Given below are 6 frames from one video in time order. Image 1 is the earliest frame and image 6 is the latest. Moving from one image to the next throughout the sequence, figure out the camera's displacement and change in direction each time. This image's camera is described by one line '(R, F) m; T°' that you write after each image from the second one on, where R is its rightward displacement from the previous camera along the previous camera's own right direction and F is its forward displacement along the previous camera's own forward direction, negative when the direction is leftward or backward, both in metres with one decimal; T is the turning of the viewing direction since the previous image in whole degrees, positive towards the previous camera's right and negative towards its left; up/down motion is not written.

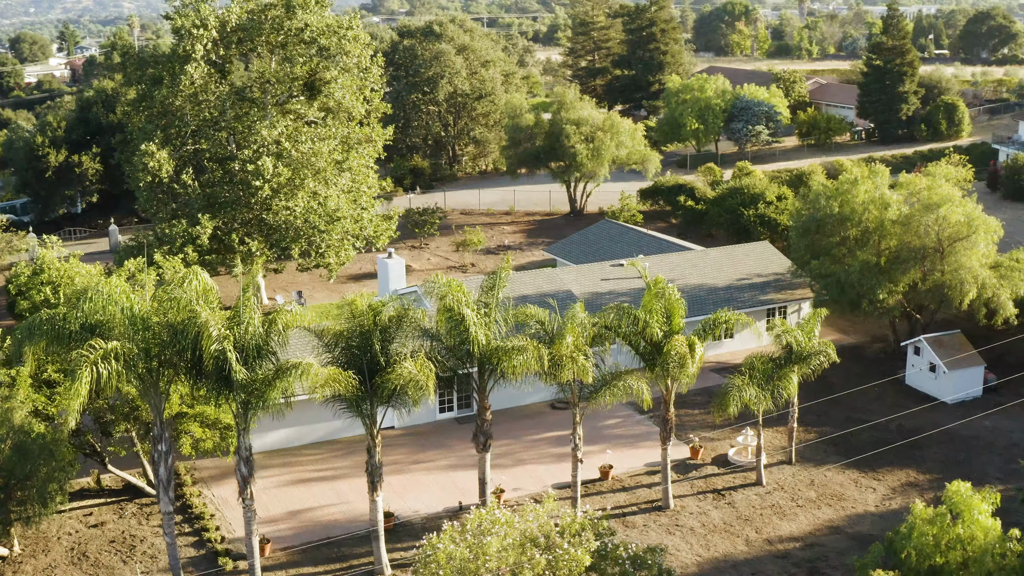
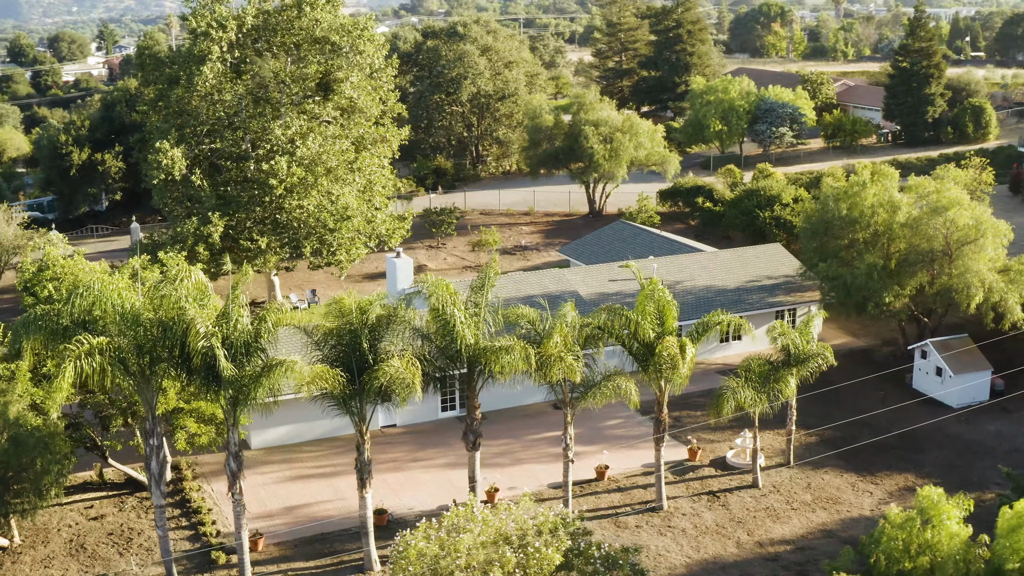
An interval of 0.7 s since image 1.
(+0.7, -0.1) m; -2°
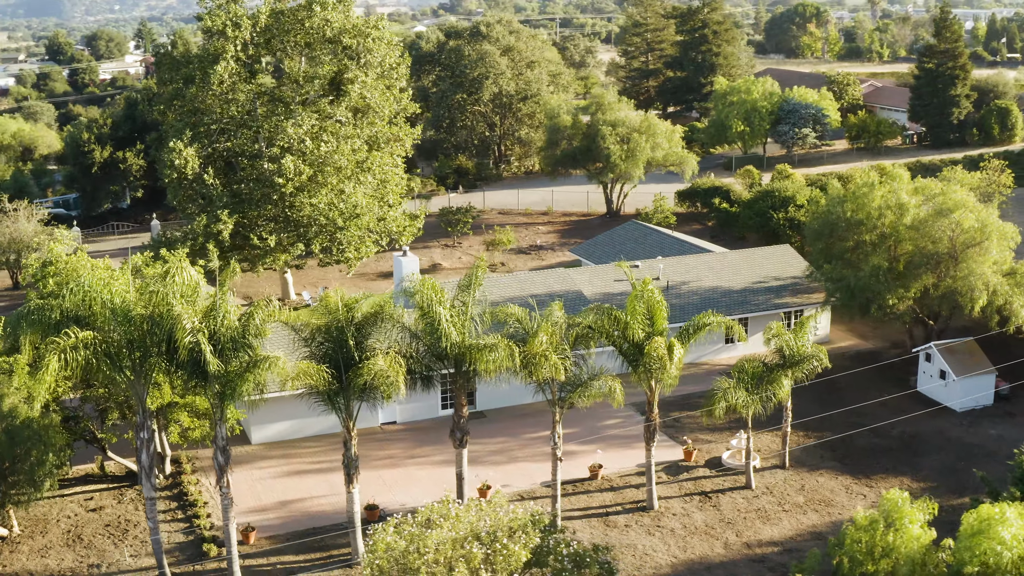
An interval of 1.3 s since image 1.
(+0.8, -0.1) m; -2°
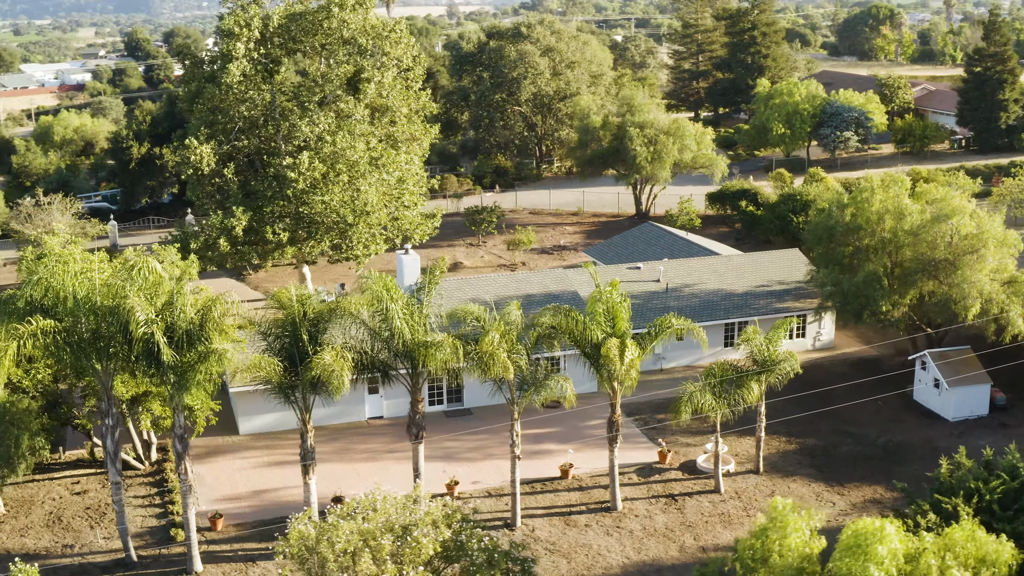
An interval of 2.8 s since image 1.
(+1.9, -0.2) m; -3°
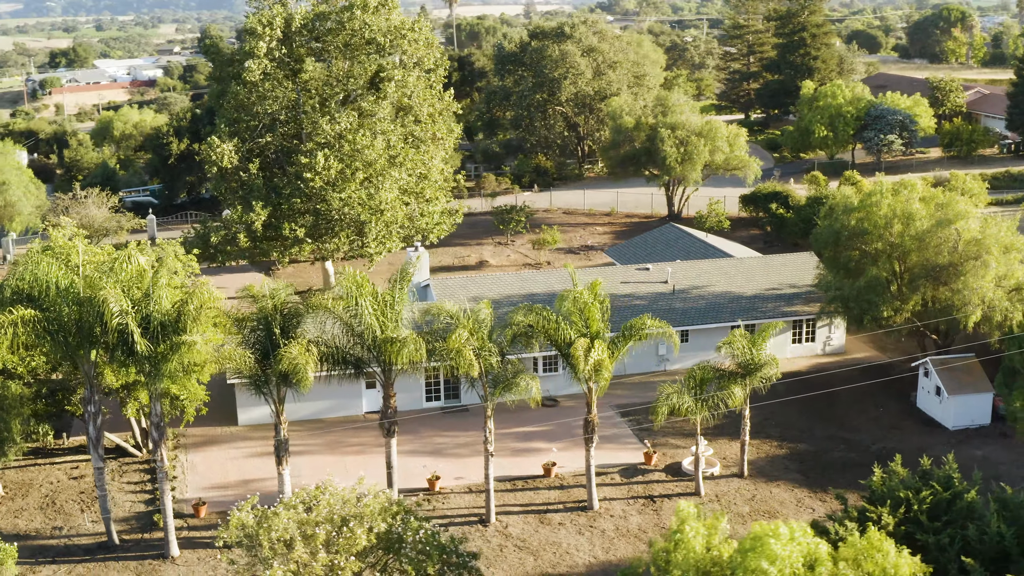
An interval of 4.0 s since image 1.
(+1.6, -0.1) m; -3°
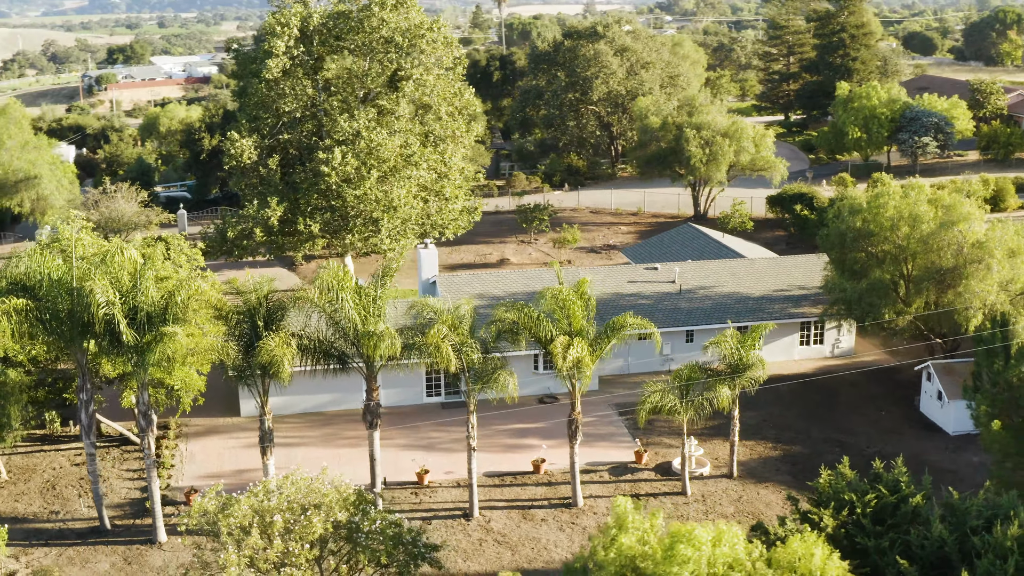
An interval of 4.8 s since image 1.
(+1.2, -0.2) m; -2°
